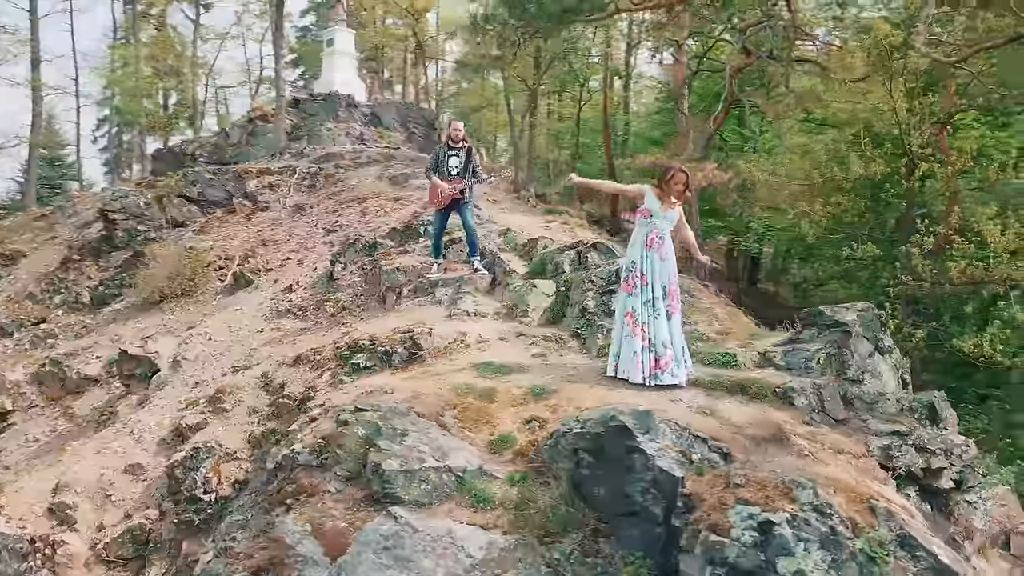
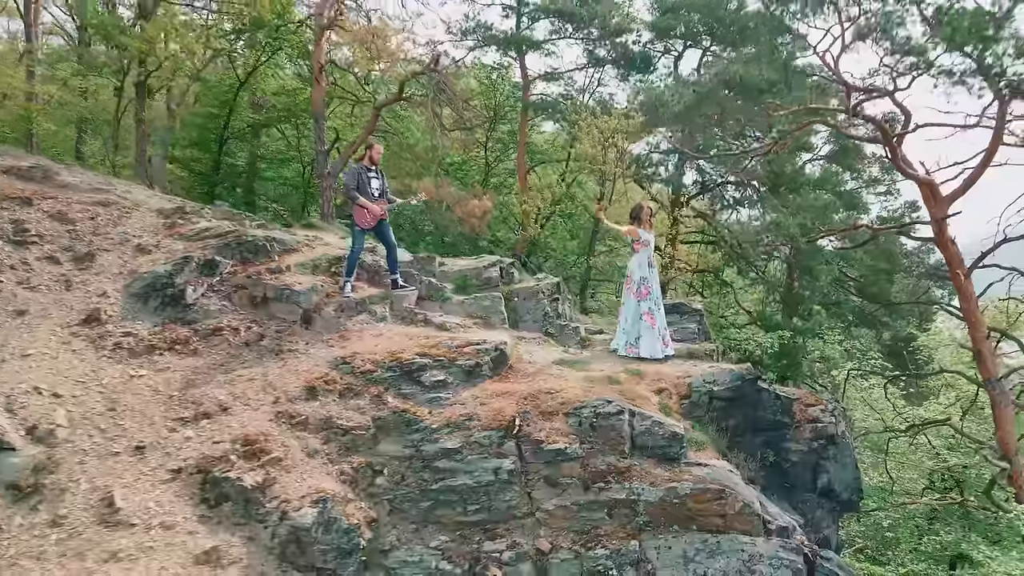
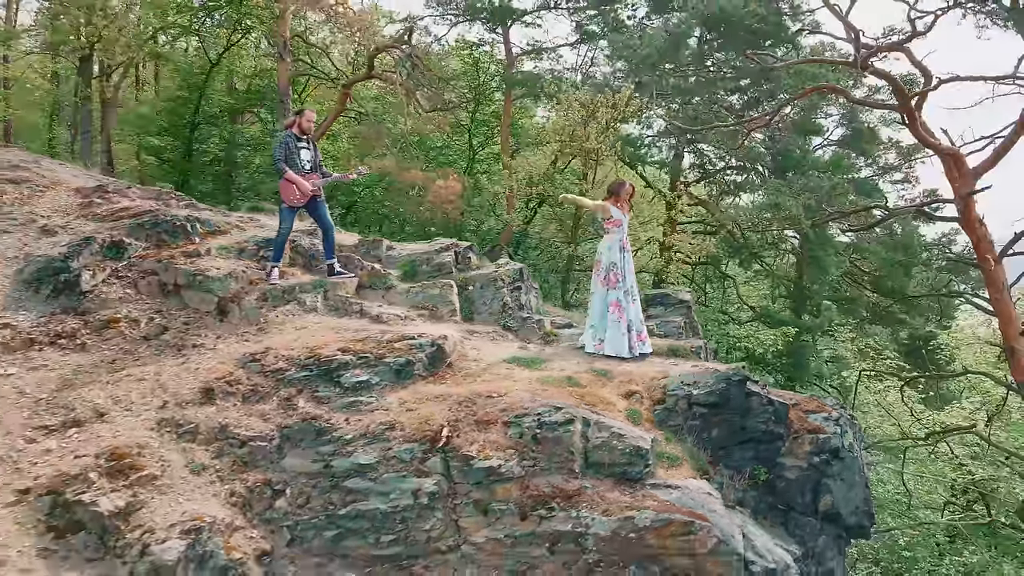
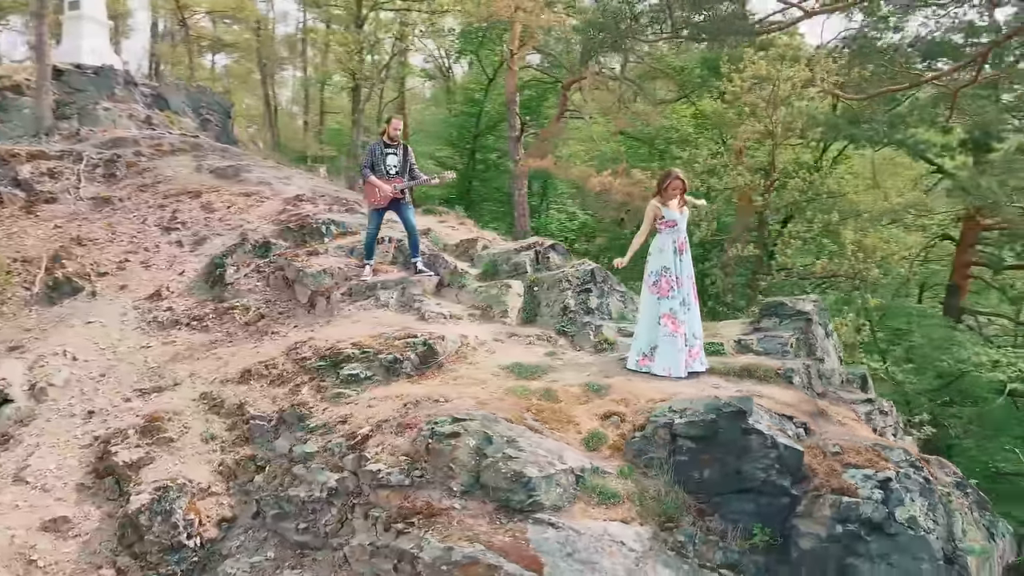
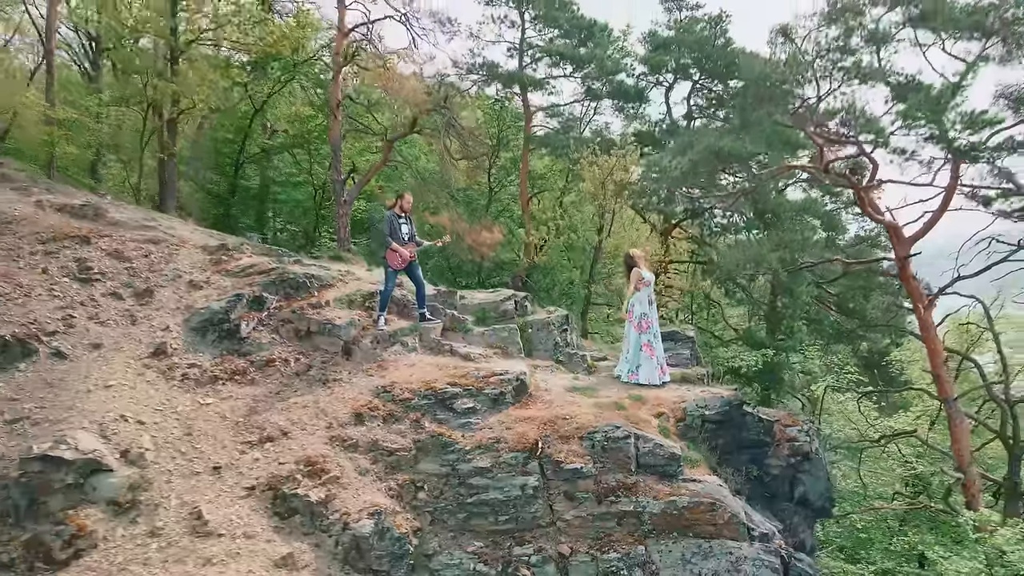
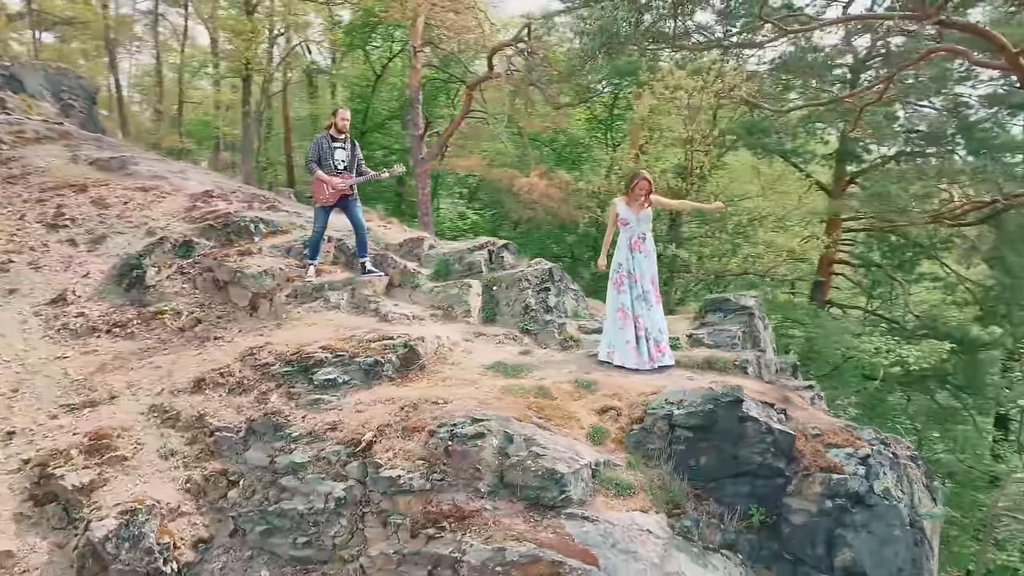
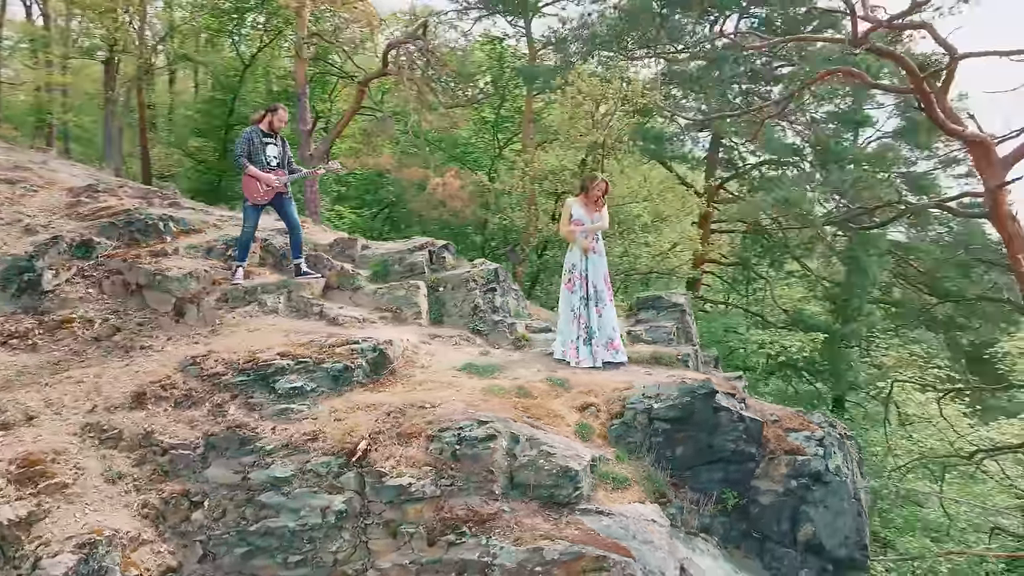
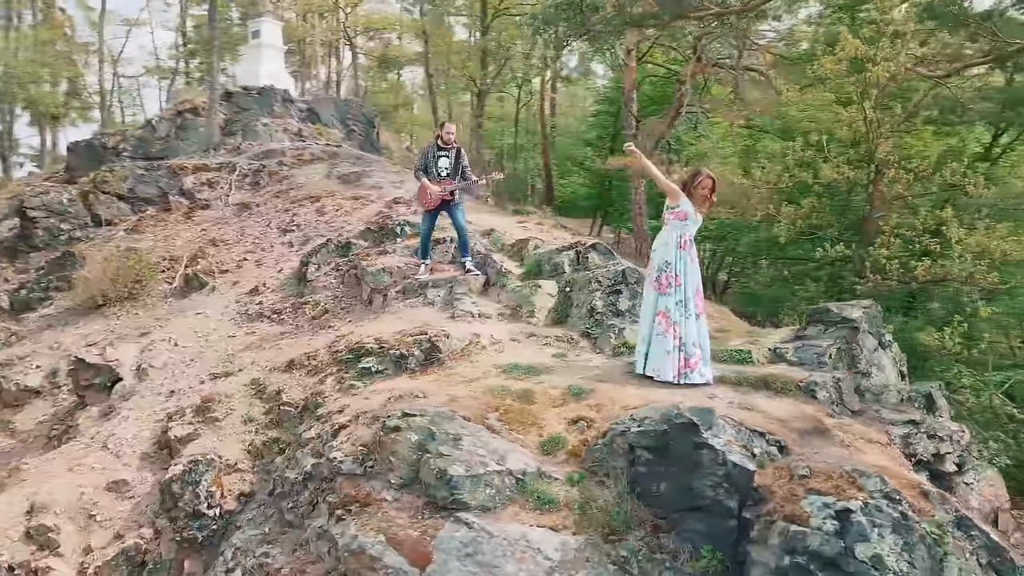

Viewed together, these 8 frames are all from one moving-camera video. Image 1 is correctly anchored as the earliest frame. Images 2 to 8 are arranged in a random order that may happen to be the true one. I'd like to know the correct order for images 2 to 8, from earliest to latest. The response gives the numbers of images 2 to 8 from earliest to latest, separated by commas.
8, 4, 6, 7, 3, 2, 5
